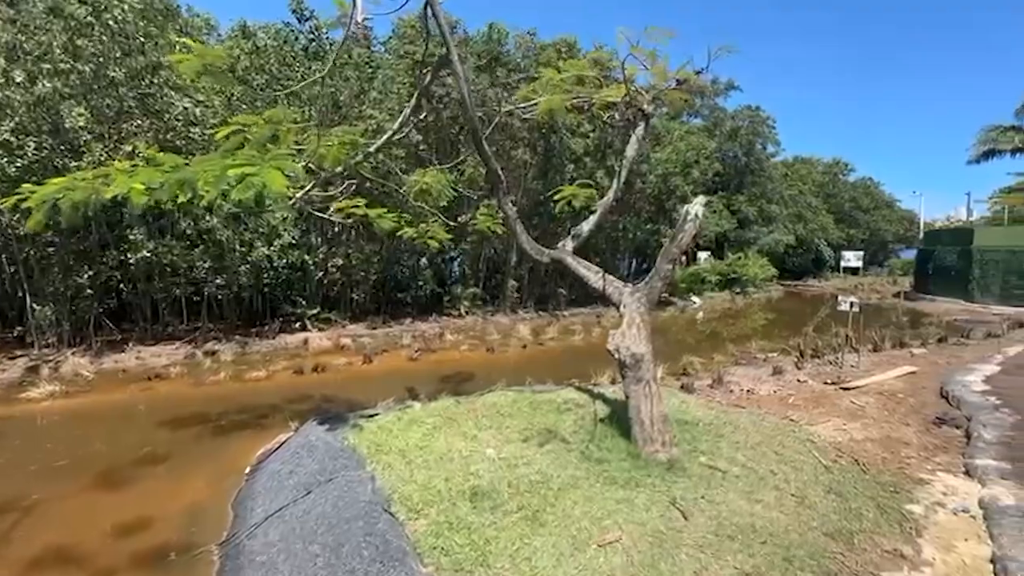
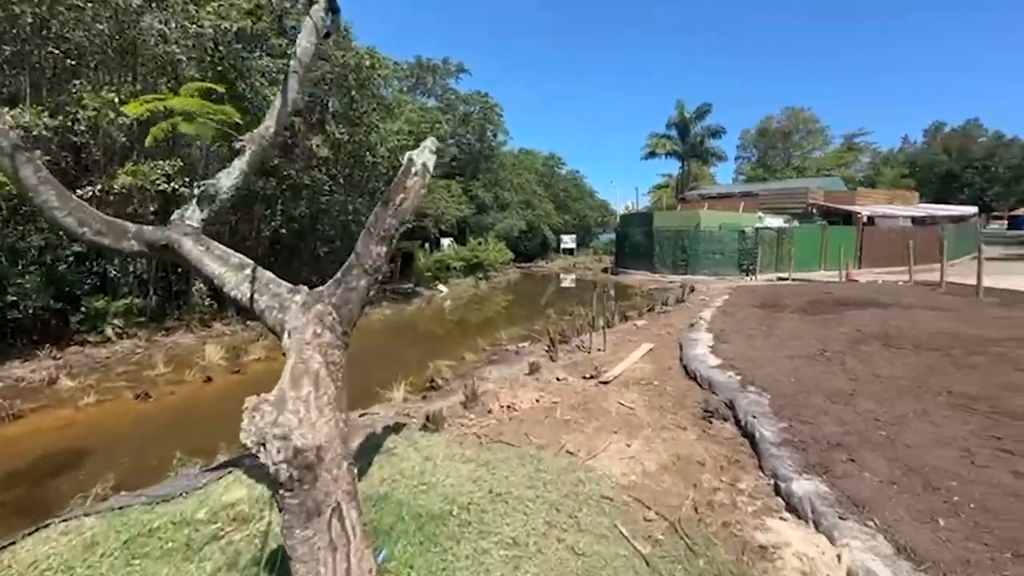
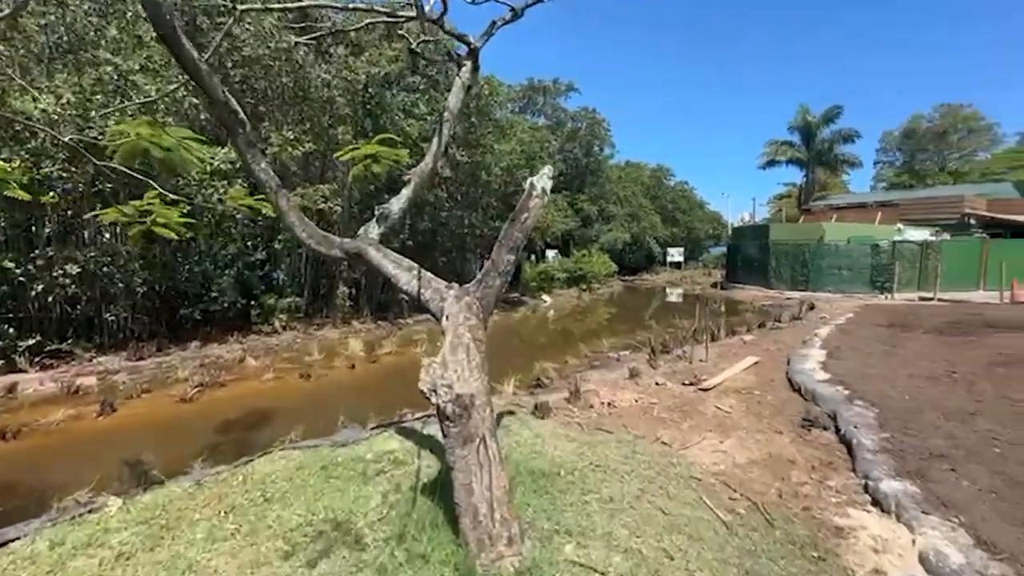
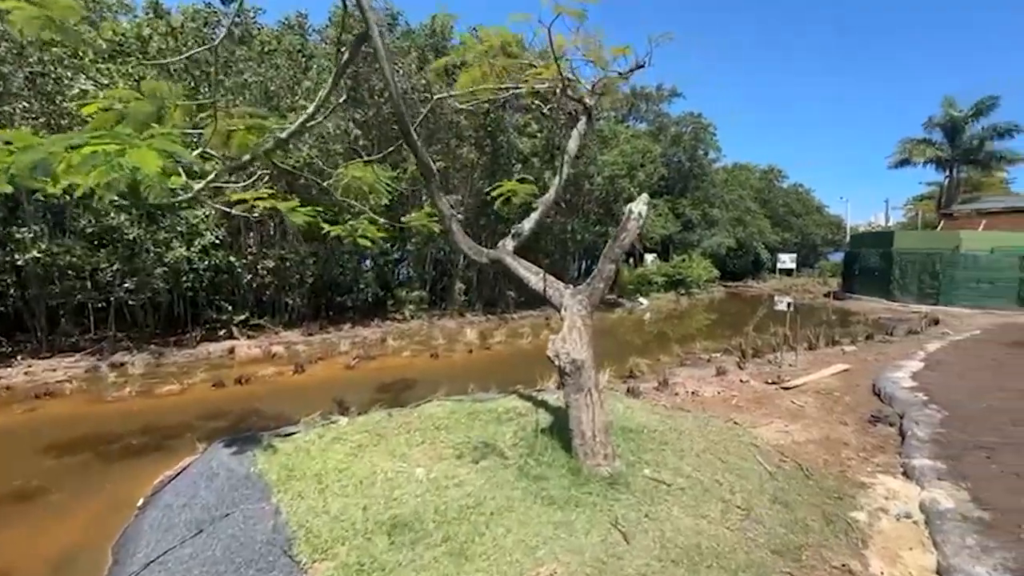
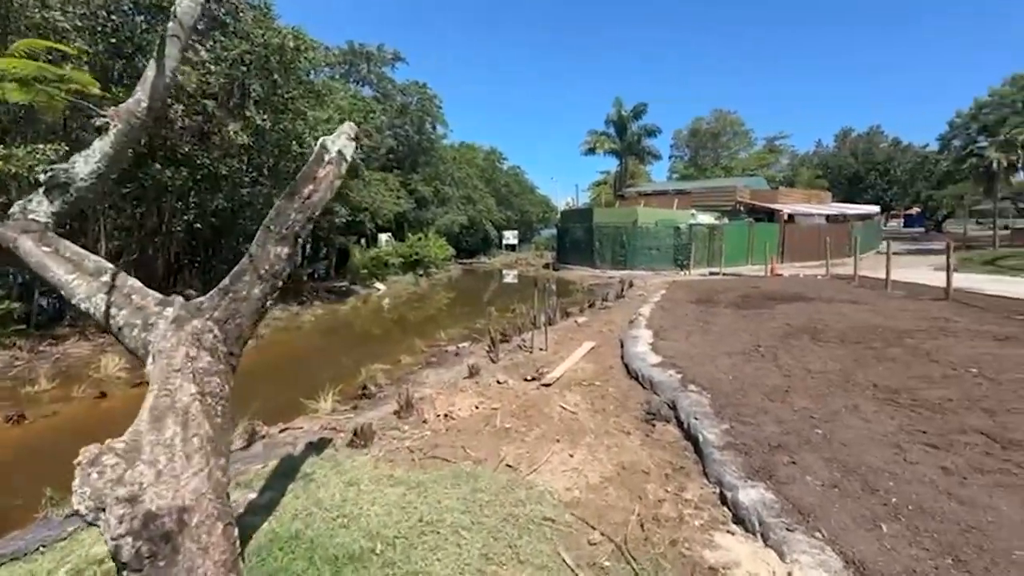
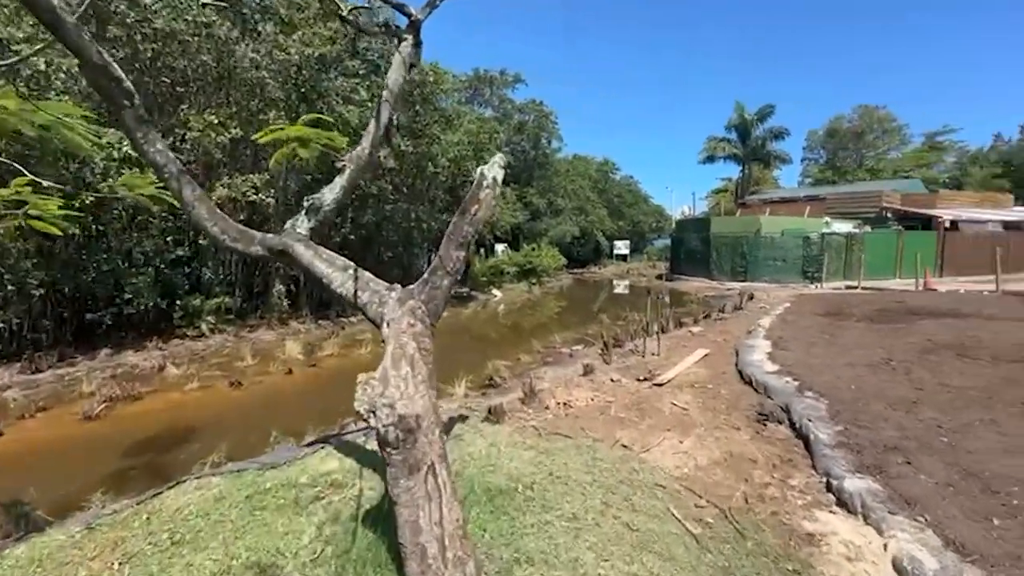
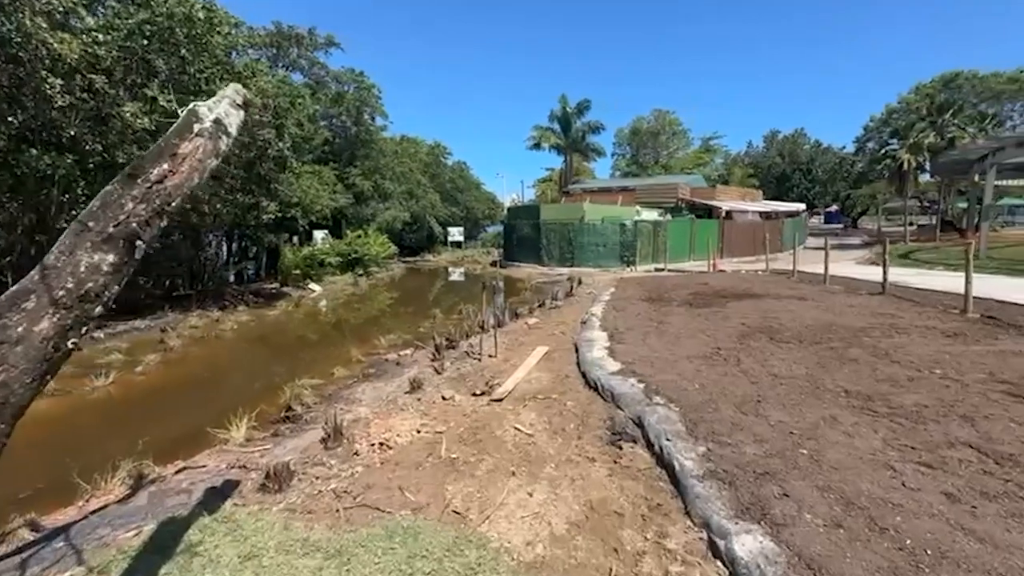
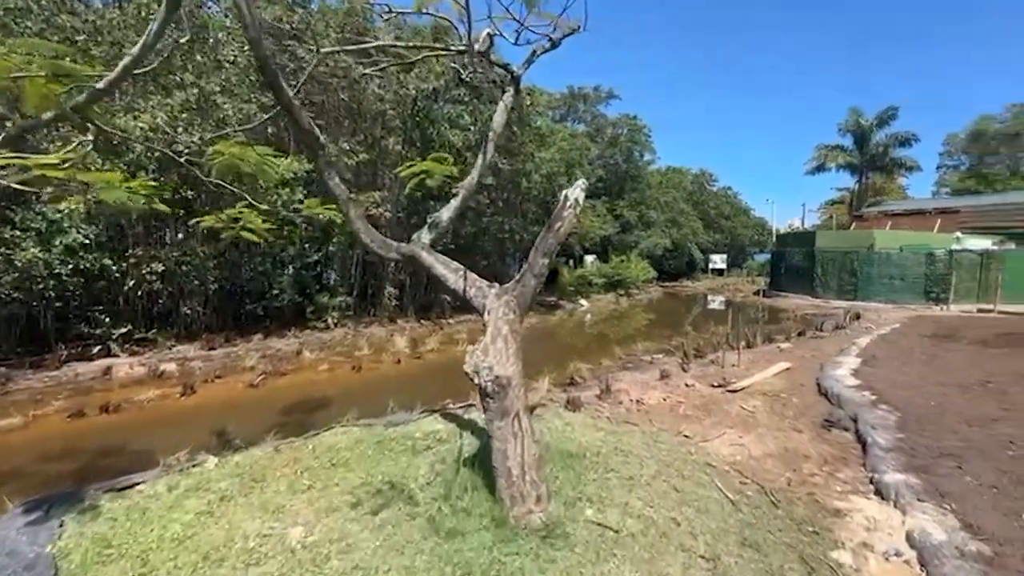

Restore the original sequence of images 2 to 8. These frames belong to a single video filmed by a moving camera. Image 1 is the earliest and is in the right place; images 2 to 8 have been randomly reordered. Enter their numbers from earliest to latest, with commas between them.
4, 8, 3, 6, 2, 5, 7
